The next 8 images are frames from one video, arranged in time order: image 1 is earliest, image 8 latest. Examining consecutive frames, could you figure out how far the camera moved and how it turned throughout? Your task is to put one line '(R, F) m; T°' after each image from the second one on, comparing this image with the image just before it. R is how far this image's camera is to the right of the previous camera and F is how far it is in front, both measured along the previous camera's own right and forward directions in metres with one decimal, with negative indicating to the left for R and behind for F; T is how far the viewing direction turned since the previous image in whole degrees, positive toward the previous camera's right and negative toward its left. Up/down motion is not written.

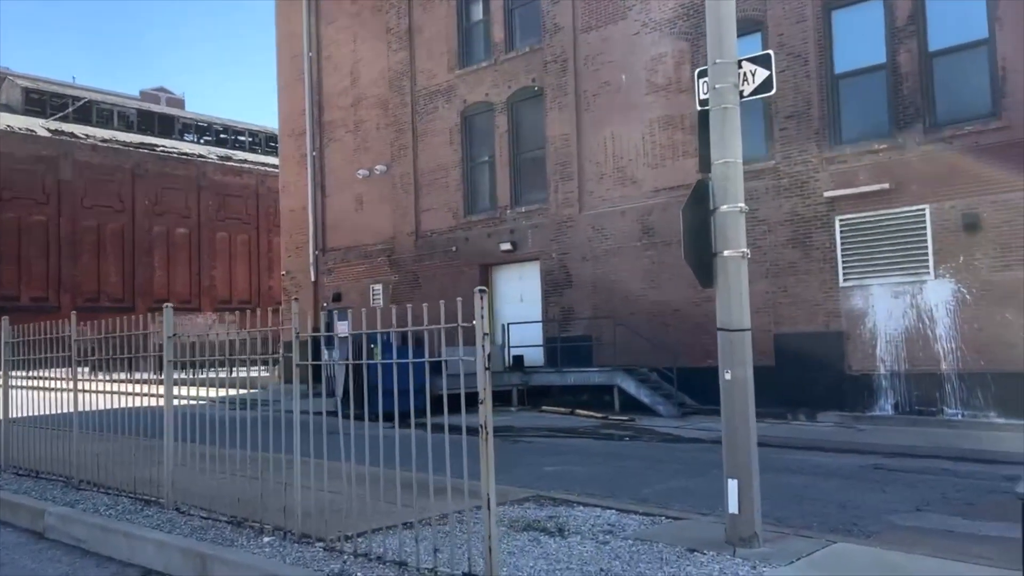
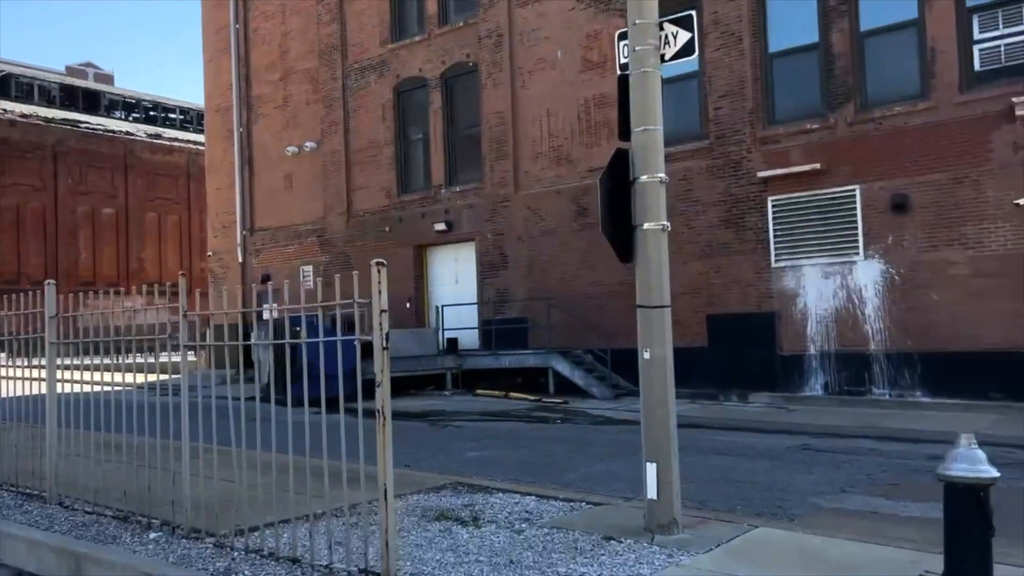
(+0.3, +0.4) m; +4°
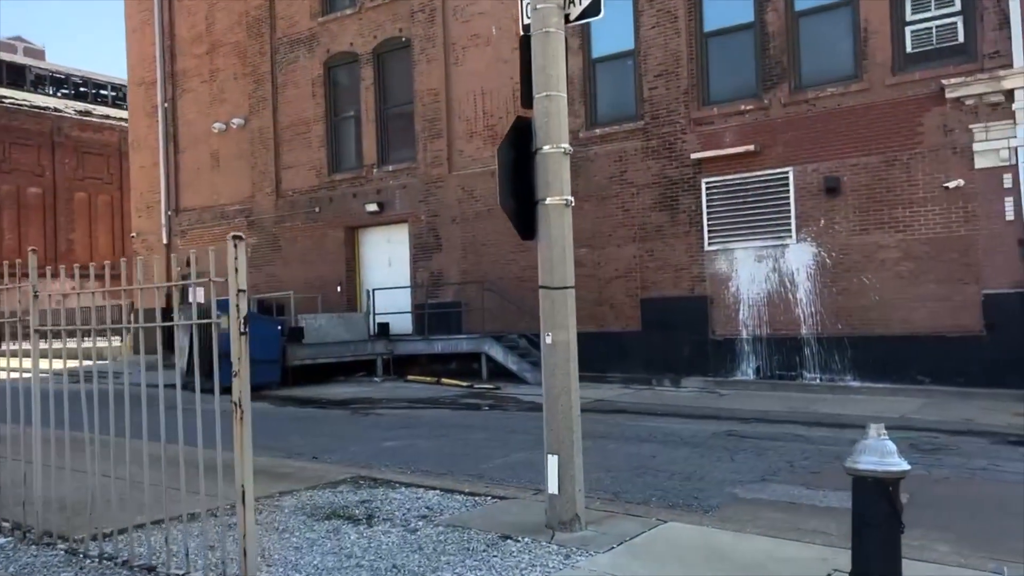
(+0.4, +0.5) m; +3°
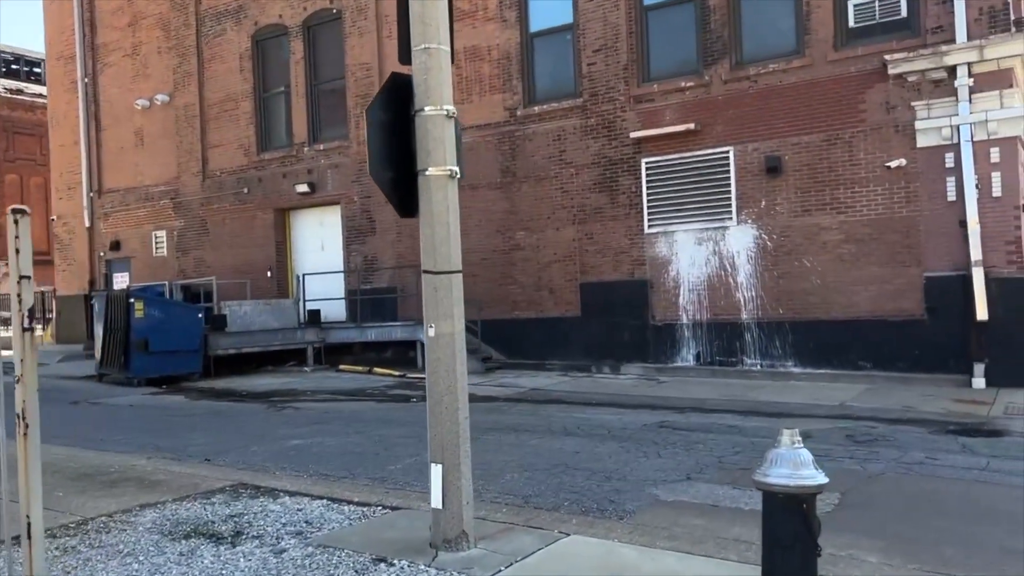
(+0.5, +0.7) m; +3°
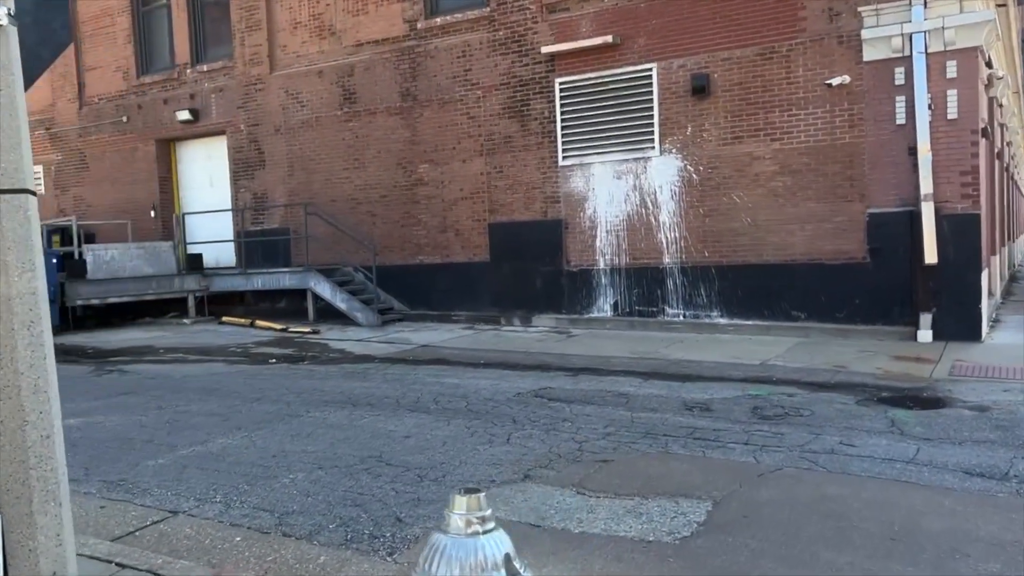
(+1.3, +1.9) m; +2°
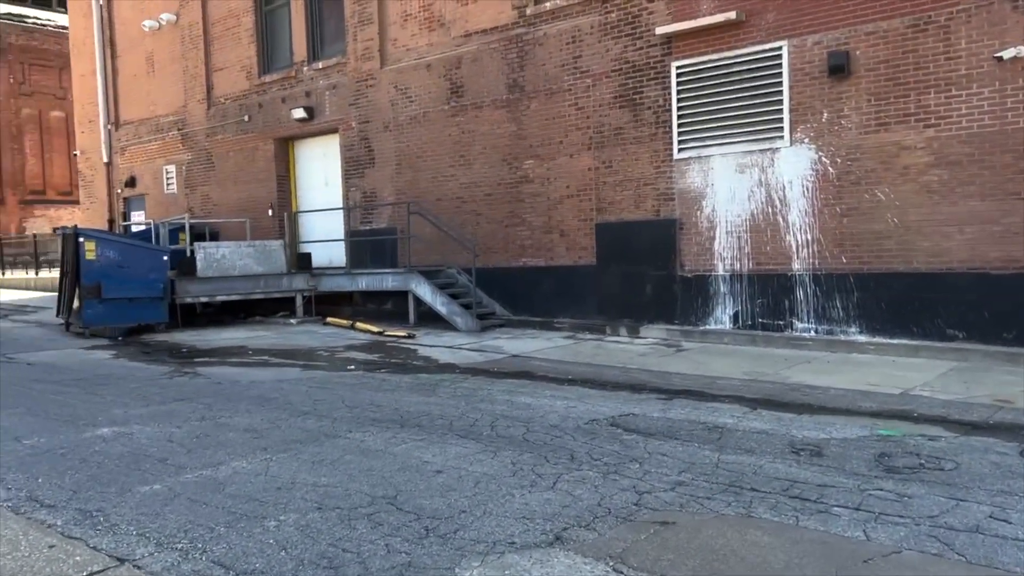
(+0.6, +1.1) m; -10°
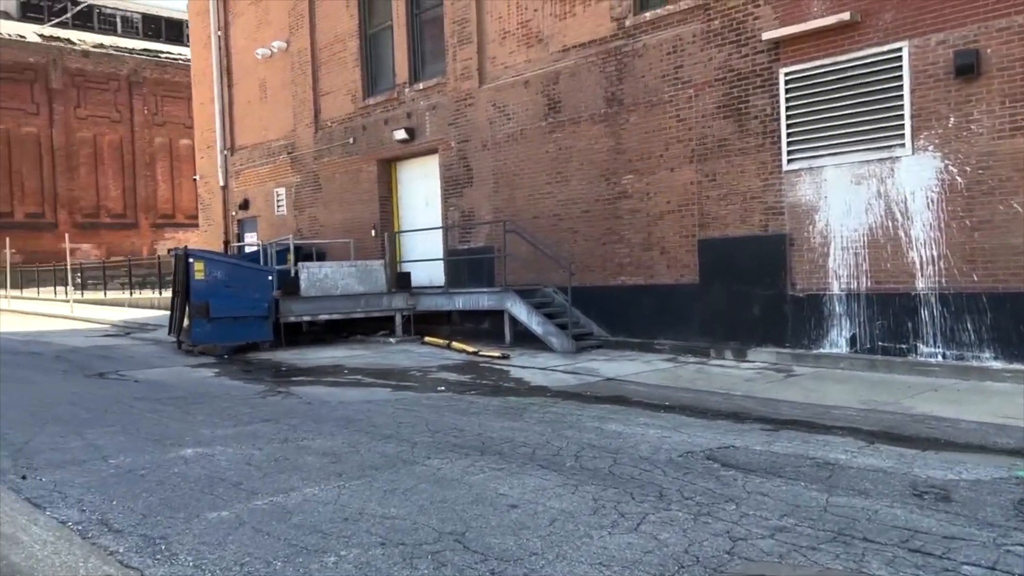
(+0.2, +0.4) m; -7°
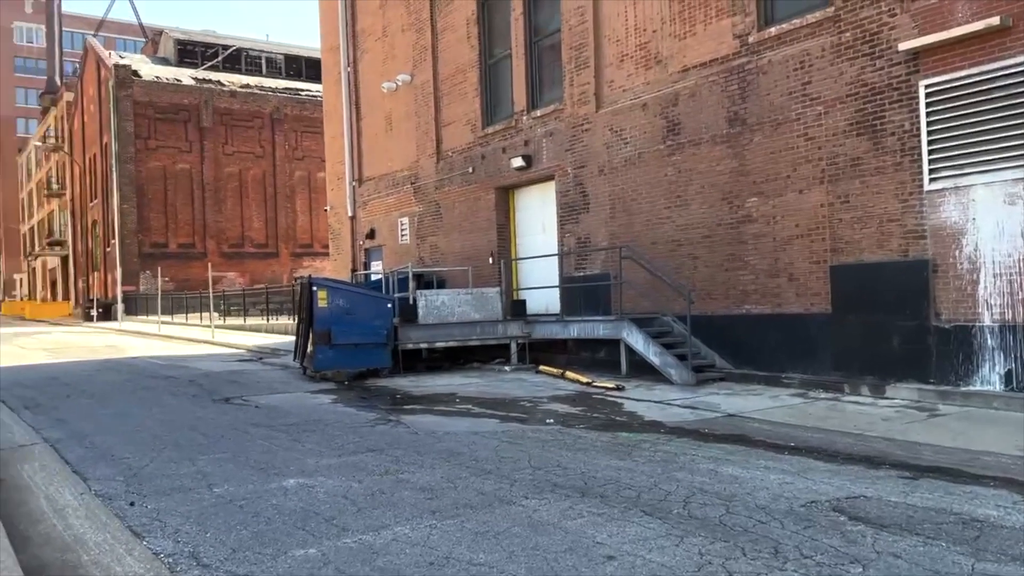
(+0.2, +0.3) m; -9°
